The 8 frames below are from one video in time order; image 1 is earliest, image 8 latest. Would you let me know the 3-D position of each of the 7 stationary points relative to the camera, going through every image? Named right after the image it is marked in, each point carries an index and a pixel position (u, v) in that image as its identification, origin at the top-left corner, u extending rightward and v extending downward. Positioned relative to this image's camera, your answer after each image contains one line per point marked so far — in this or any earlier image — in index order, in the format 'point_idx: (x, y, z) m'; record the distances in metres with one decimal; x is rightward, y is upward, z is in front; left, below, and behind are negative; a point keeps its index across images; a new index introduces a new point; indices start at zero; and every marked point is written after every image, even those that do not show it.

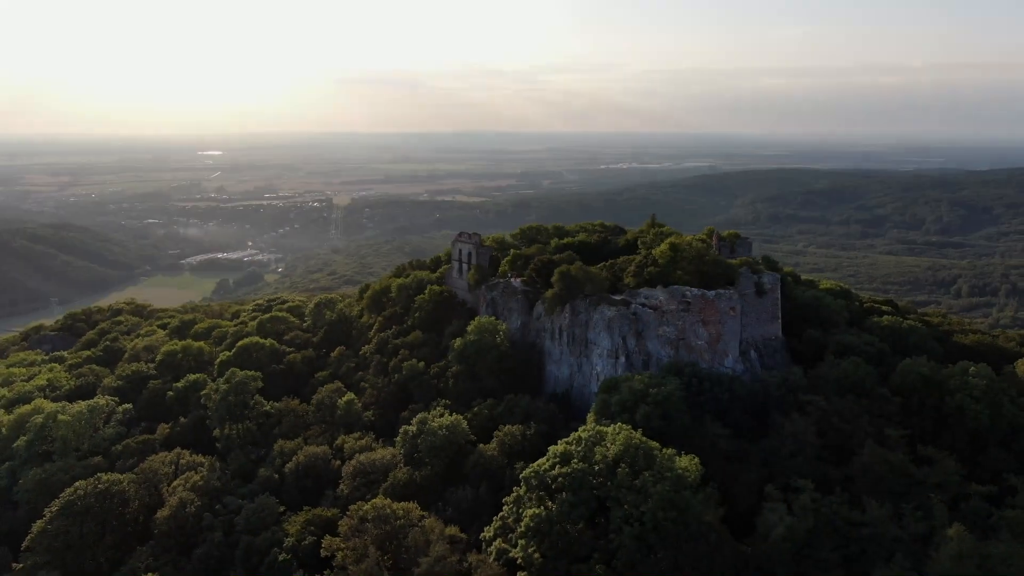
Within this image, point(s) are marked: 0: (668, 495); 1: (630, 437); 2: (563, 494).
0: (+2.6, -3.4, +12.8) m
1: (+2.1, -2.8, +14.4) m
2: (+0.8, -3.6, +13.6) m
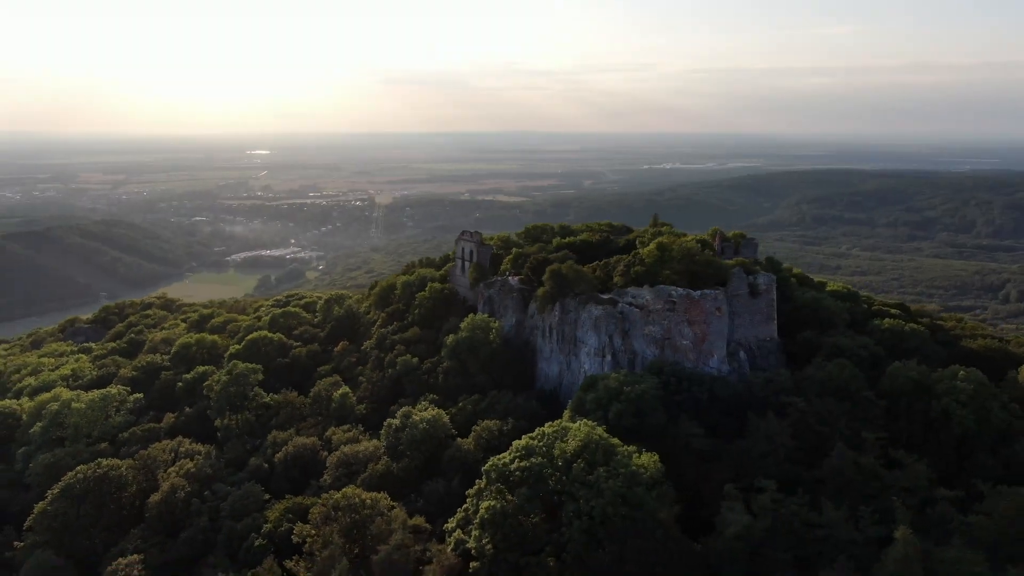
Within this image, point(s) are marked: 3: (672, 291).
0: (+1.8, -3.4, +12.9) m
1: (+1.4, -2.8, +14.6) m
2: (+0.1, -3.6, +13.9) m
3: (+4.1, -0.1, +19.7) m
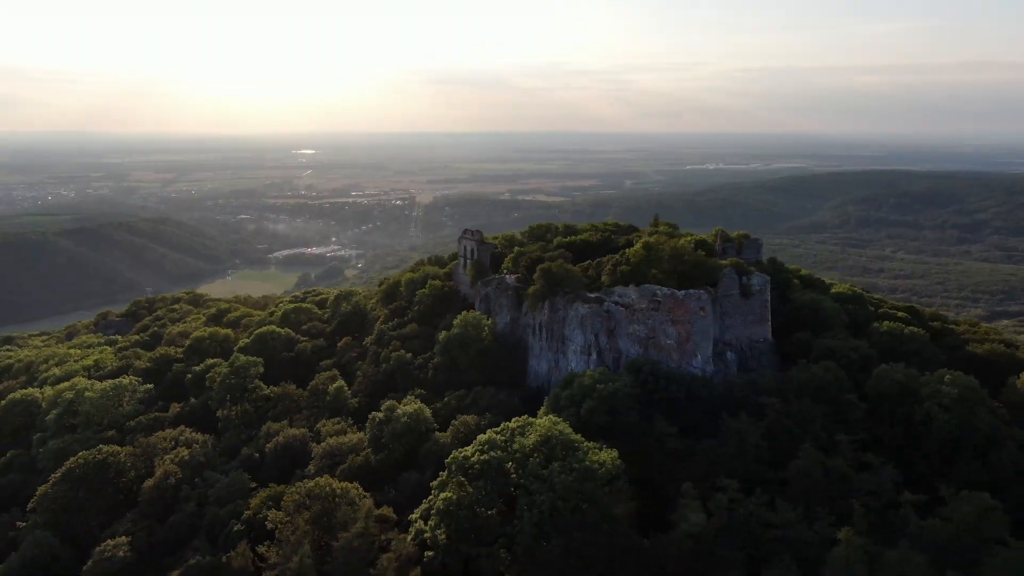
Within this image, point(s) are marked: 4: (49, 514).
0: (+1.0, -3.3, +13.1) m
1: (+0.7, -2.7, +14.8) m
2: (-0.6, -3.5, +14.2) m
3: (+3.7, 0.0, +19.8) m
4: (-11.1, -5.5, +18.6) m
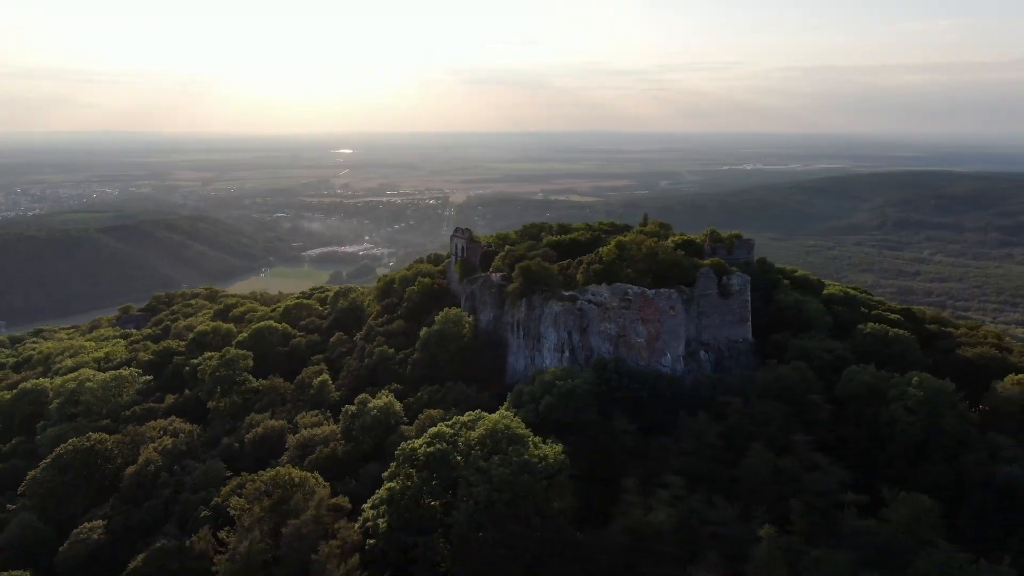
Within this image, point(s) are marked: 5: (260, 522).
0: (-0.1, -3.3, +13.4) m
1: (-0.3, -2.7, +15.1) m
2: (-1.7, -3.4, +14.5) m
3: (+3.0, 0.0, +19.9) m
4: (-11.9, -5.3, +19.4) m
5: (-4.9, -4.6, +15.1) m
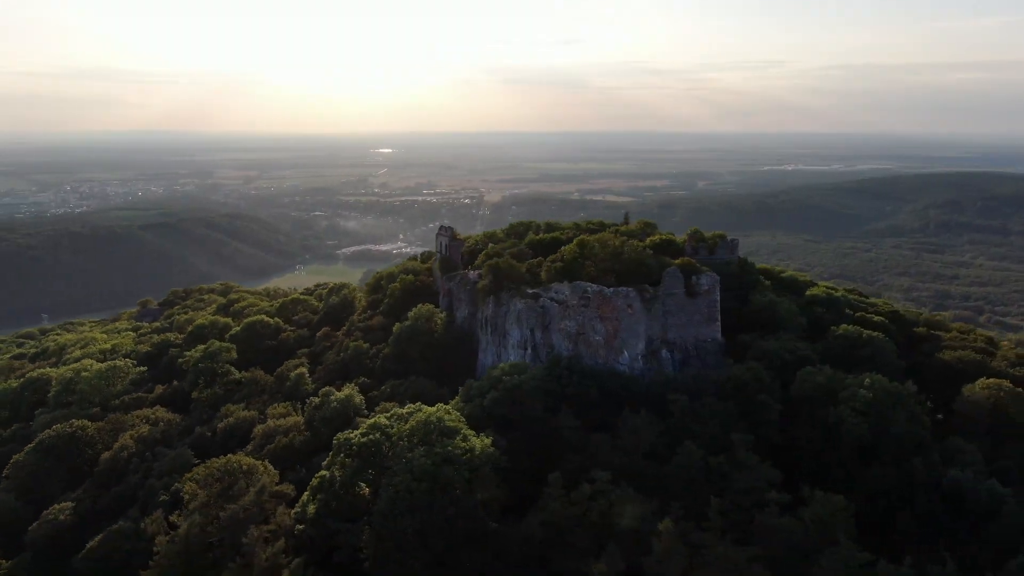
0: (-1.5, -3.2, +13.8) m
1: (-1.6, -2.6, +15.4) m
2: (-3.0, -3.3, +15.0) m
3: (+1.9, 0.0, +20.1) m
4: (-13.0, -5.1, +20.3) m
5: (-6.2, -4.4, +15.7) m
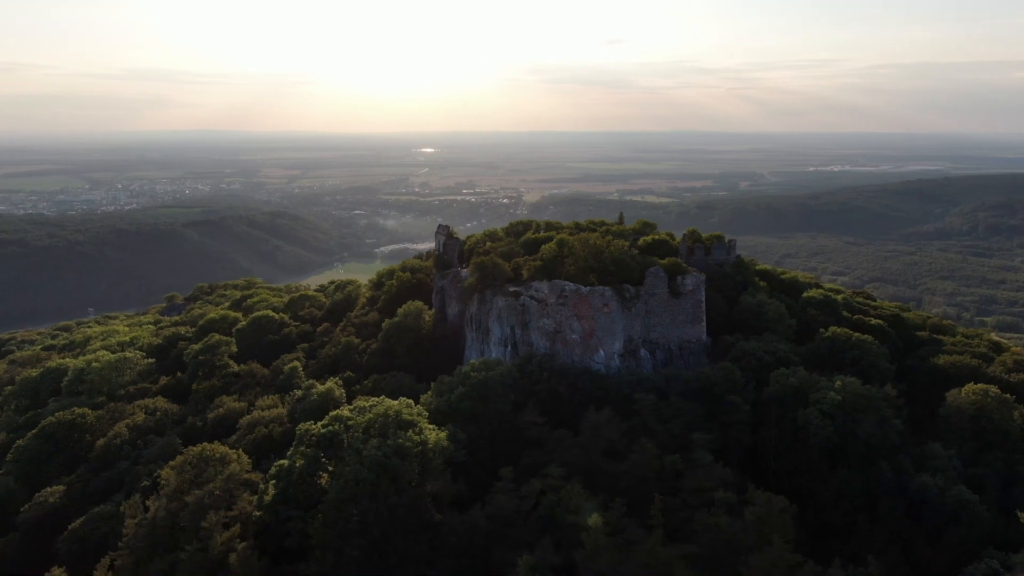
0: (-2.4, -3.1, +14.1) m
1: (-2.4, -2.5, +15.8) m
2: (-3.9, -3.2, +15.4) m
3: (+1.4, +0.1, +20.3) m
4: (-13.6, -4.9, +21.3) m
5: (-7.1, -4.3, +16.3) m
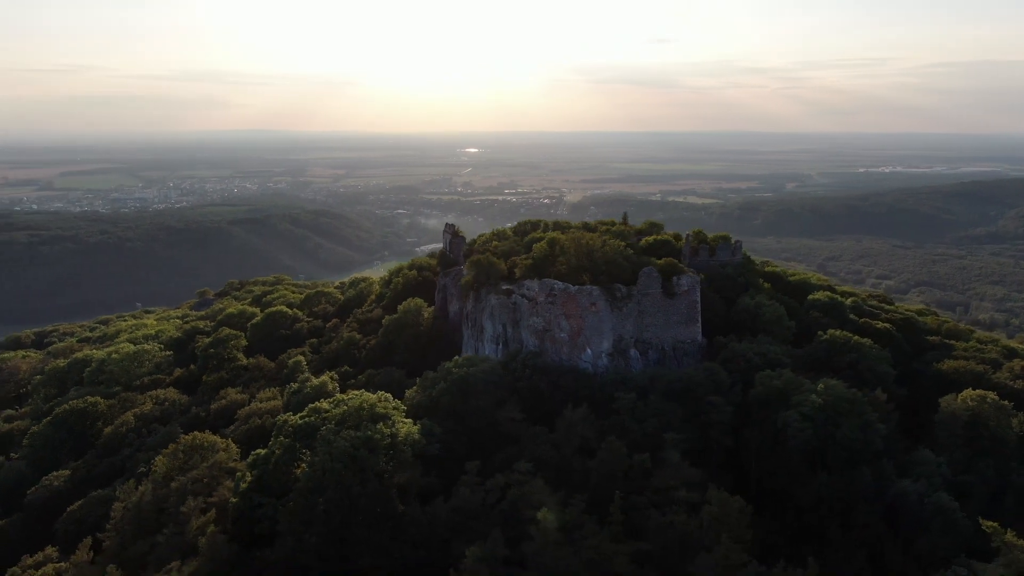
0: (-3.1, -3.0, +14.5) m
1: (-3.0, -2.4, +16.2) m
2: (-4.5, -3.1, +15.8) m
3: (+1.1, +0.1, +20.4) m
4: (-13.9, -4.6, +22.3) m
5: (-7.6, -4.2, +17.0) m
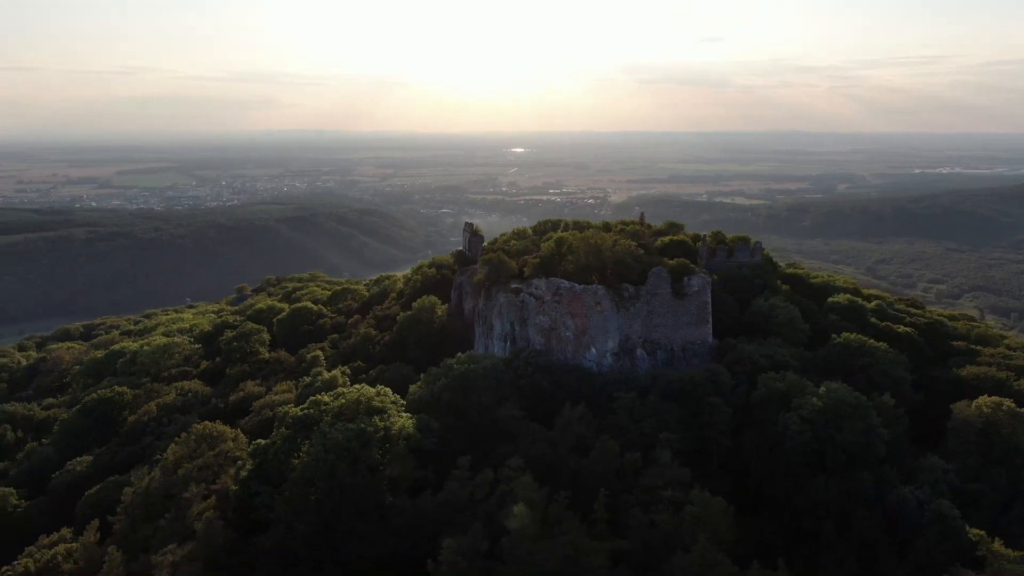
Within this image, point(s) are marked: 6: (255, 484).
0: (-3.3, -3.0, +14.9) m
1: (-3.1, -2.3, +16.5) m
2: (-4.6, -3.1, +16.3) m
3: (+1.3, +0.1, +20.5) m
4: (-13.6, -4.4, +23.3) m
5: (-7.7, -4.0, +17.6) m
6: (-5.1, -3.9, +15.5) m
